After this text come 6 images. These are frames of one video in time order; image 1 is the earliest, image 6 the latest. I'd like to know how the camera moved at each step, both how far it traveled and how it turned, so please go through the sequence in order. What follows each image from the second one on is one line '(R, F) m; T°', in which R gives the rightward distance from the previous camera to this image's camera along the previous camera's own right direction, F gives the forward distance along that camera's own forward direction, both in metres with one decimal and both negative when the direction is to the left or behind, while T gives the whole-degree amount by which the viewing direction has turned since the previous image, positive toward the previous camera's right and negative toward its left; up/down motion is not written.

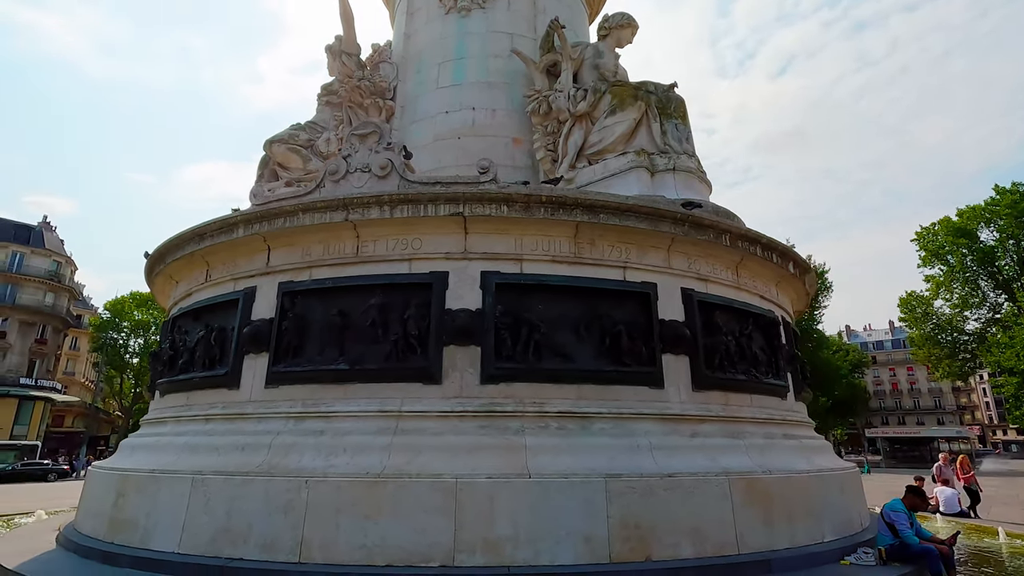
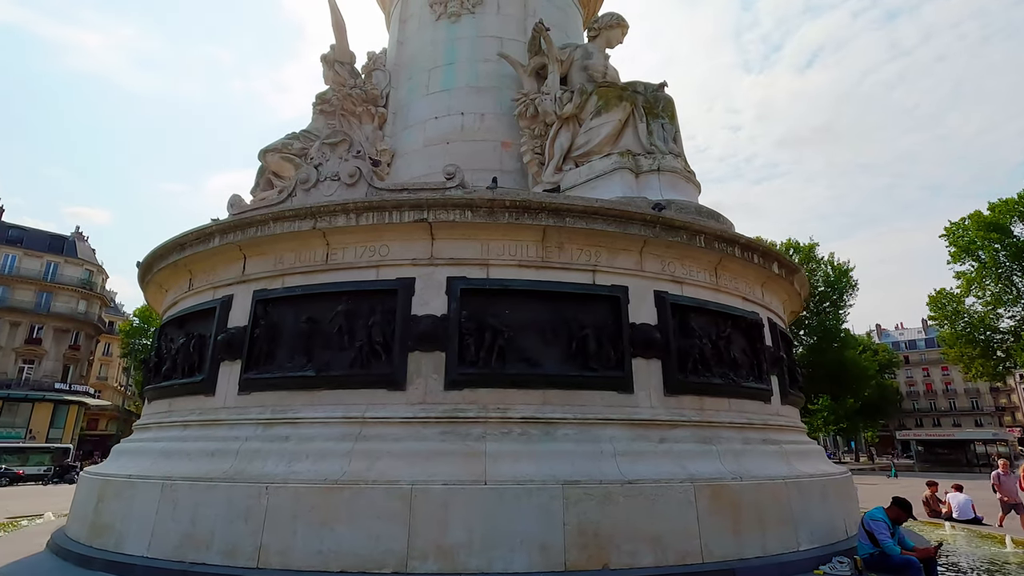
(+0.7, 0.0) m; -3°
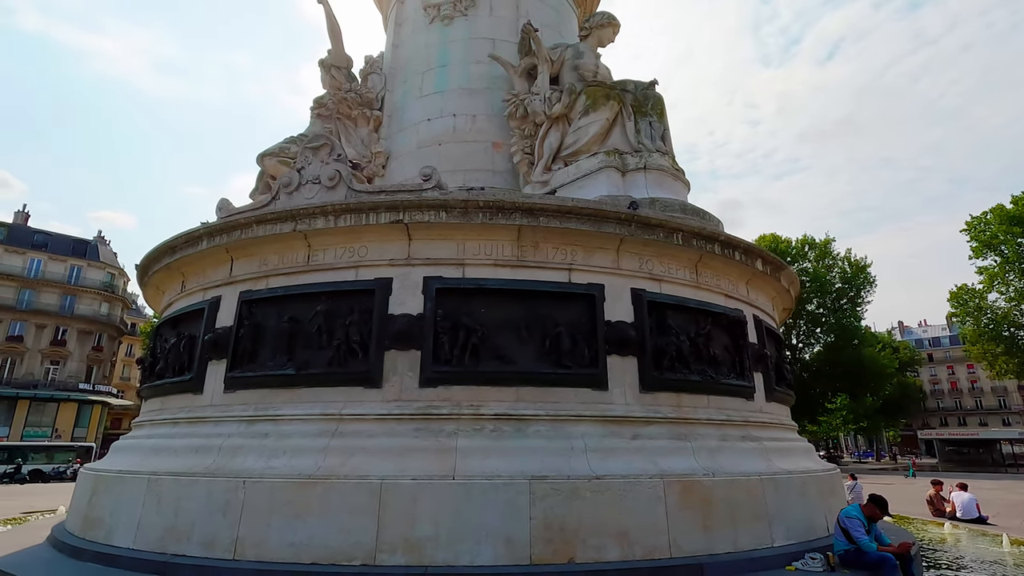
(+0.5, -0.1) m; -2°
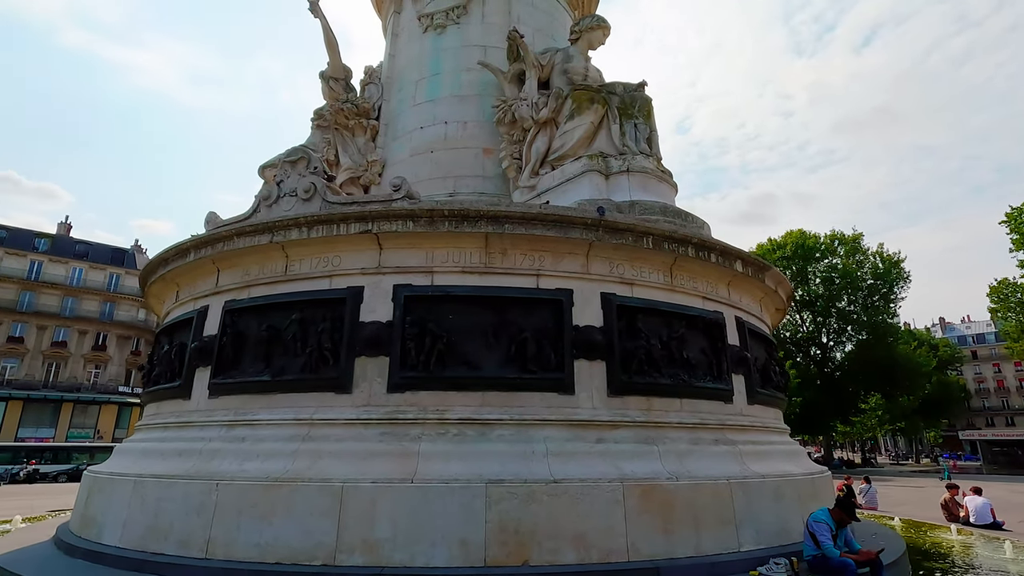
(+0.8, -0.1) m; -3°
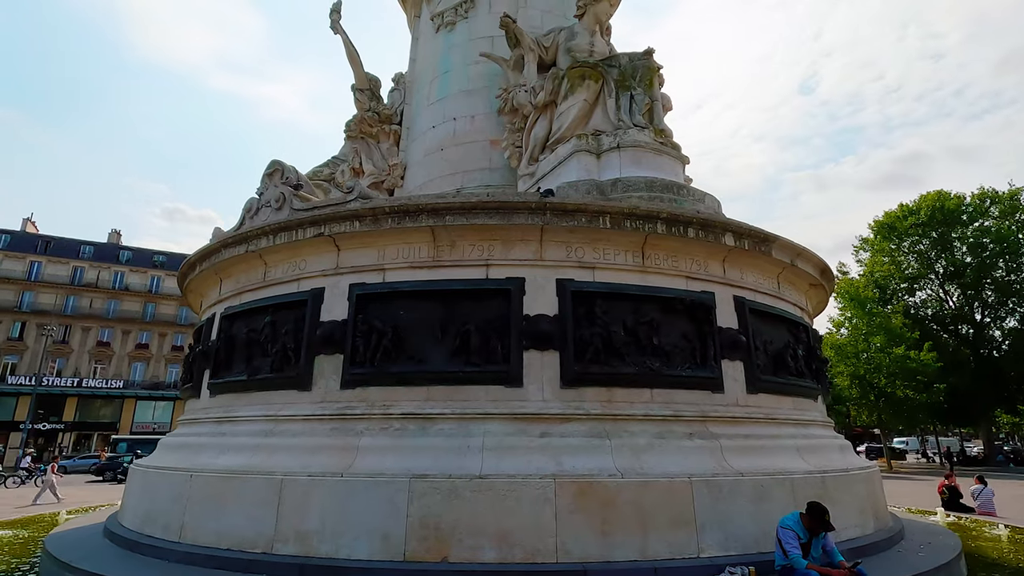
(+2.1, +0.4) m; -13°
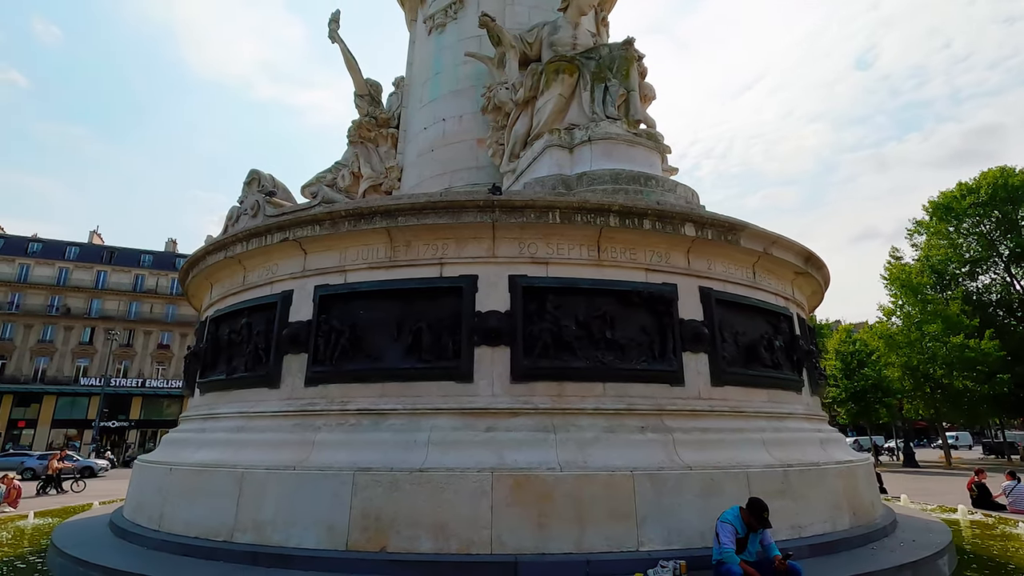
(+1.2, 0.0) m; -5°
